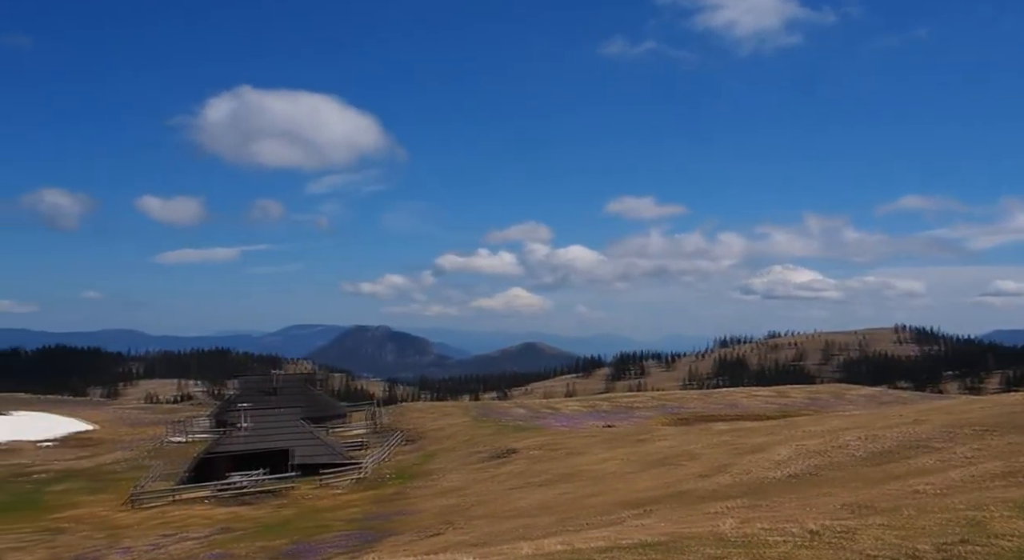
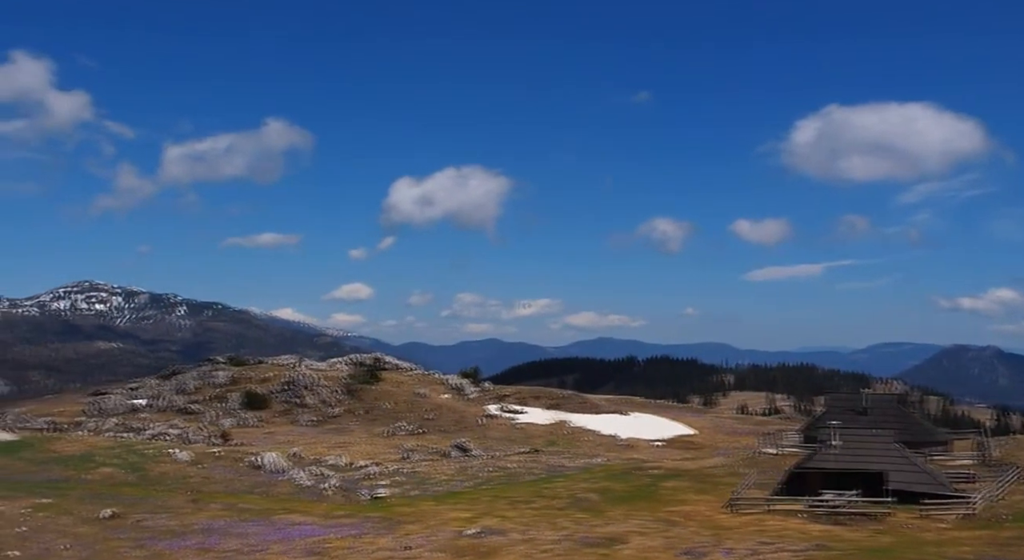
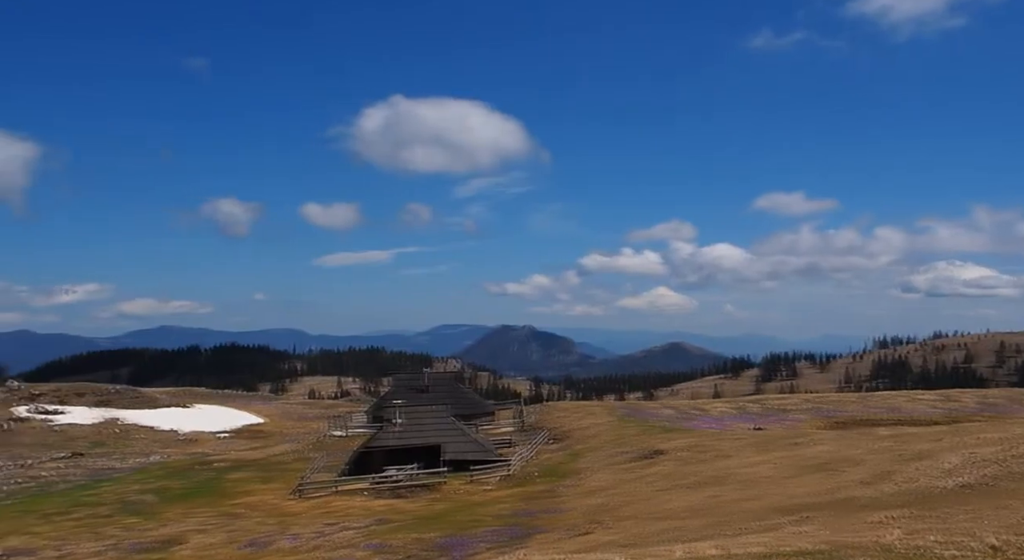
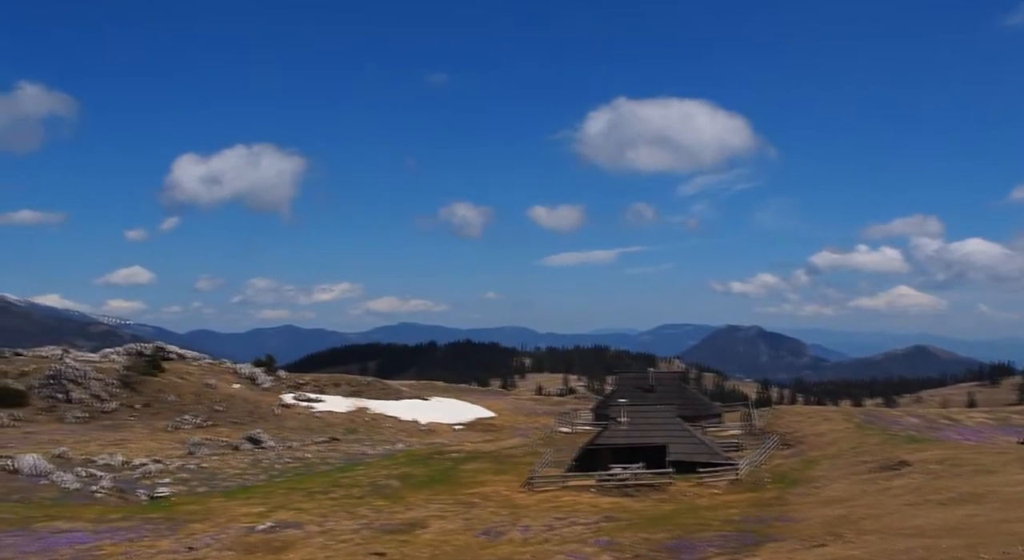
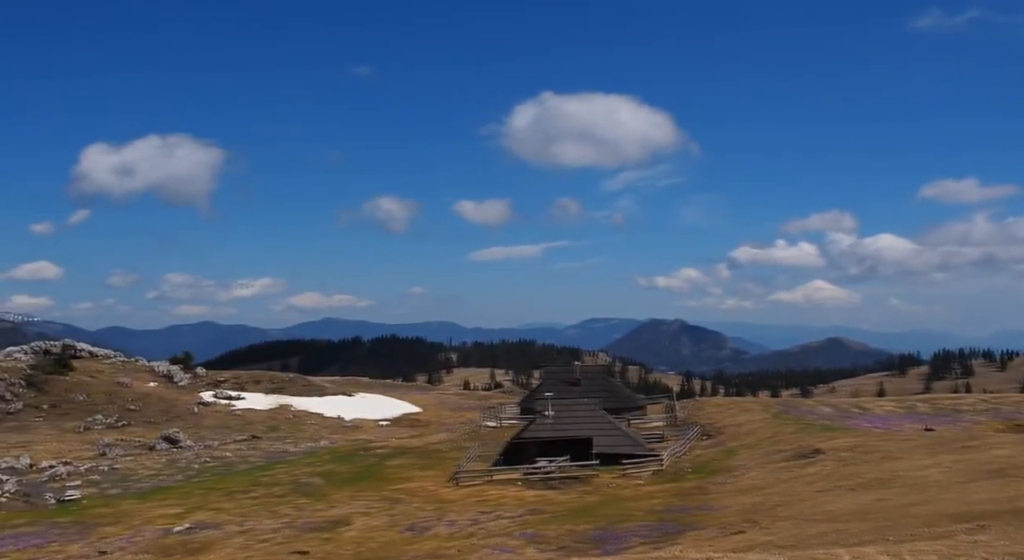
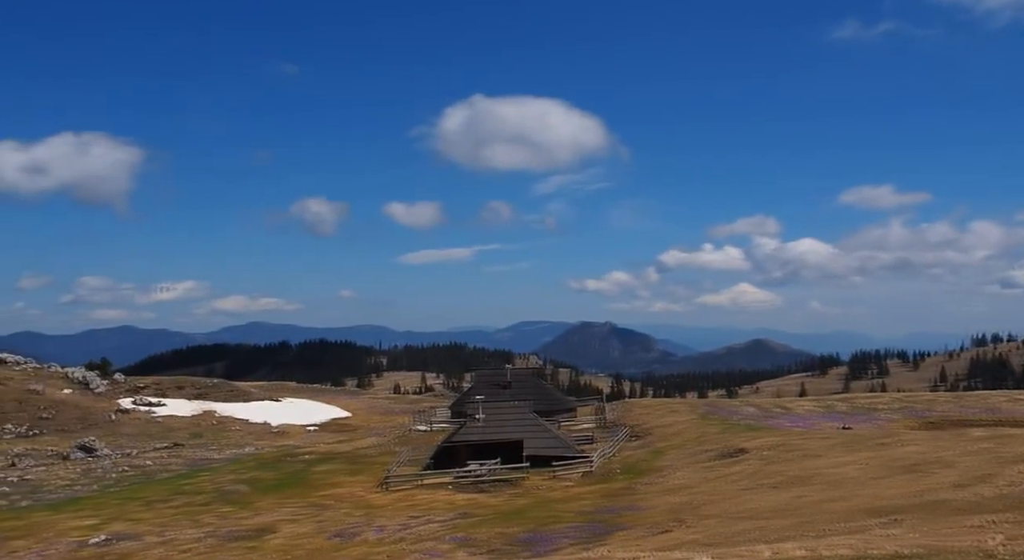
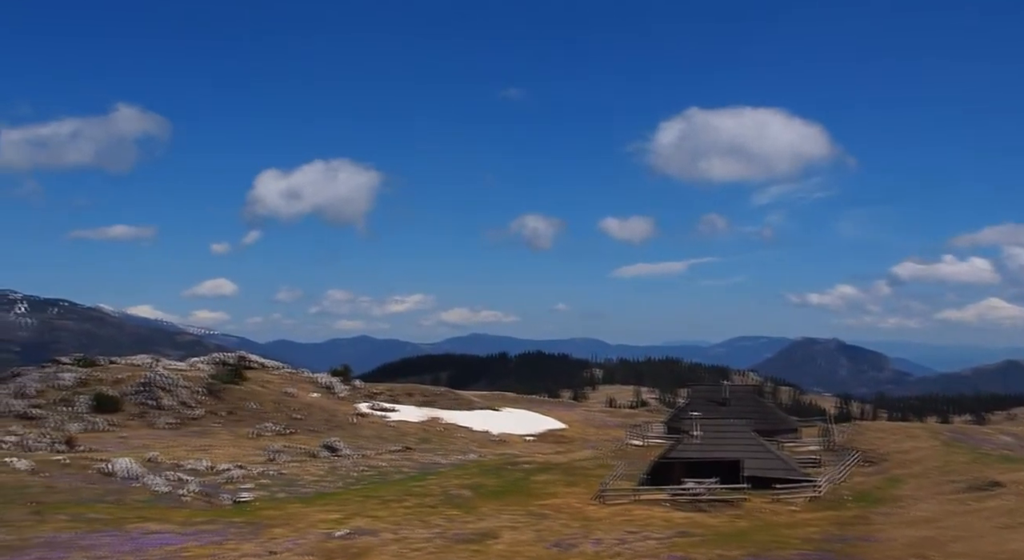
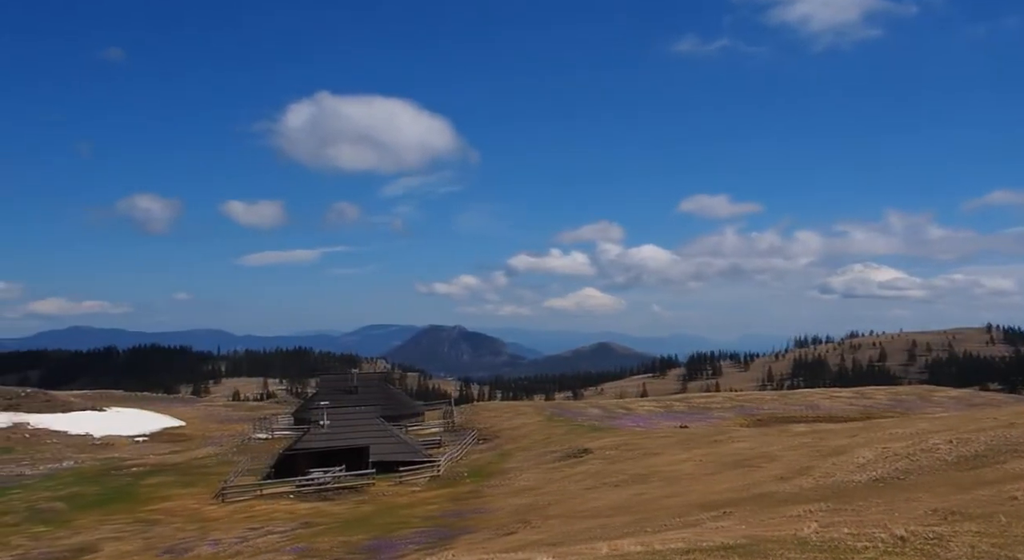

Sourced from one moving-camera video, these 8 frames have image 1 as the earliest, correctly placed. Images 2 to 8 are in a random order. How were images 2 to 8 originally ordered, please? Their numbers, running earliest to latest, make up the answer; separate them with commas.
8, 3, 6, 5, 4, 7, 2
